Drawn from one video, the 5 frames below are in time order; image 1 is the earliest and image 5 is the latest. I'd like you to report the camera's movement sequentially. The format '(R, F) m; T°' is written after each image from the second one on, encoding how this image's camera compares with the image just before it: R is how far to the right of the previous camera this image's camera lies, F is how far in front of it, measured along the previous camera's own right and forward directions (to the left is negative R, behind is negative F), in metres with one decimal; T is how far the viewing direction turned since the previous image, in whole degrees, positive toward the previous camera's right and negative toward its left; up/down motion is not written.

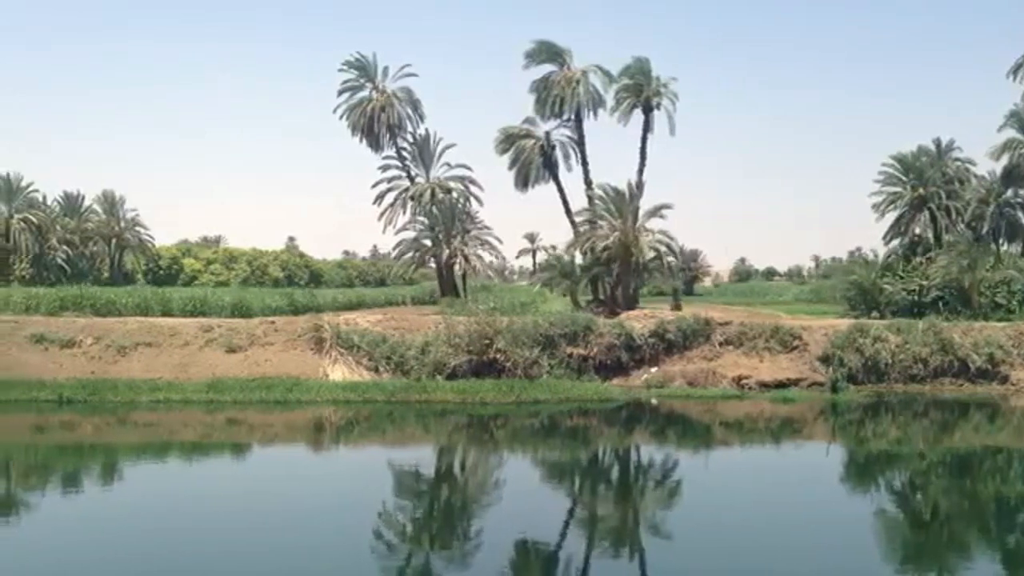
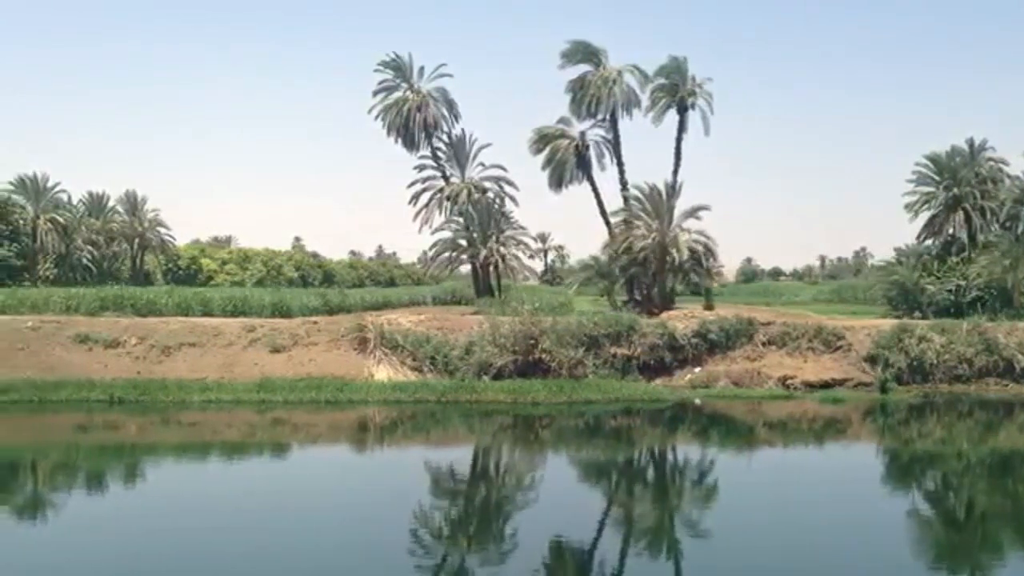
(-0.8, 0.0) m; 0°
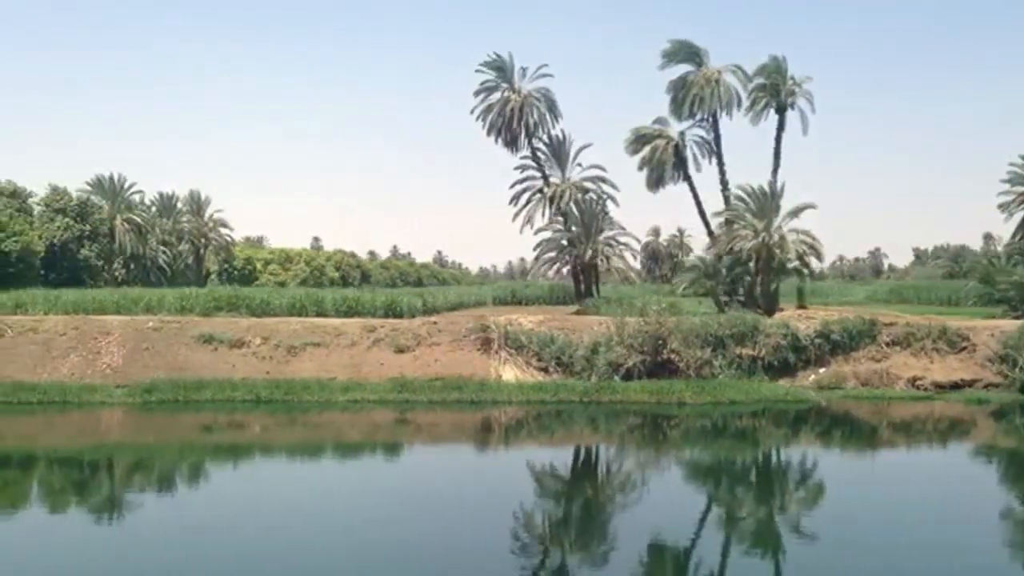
(-2.4, 0.0) m; -1°
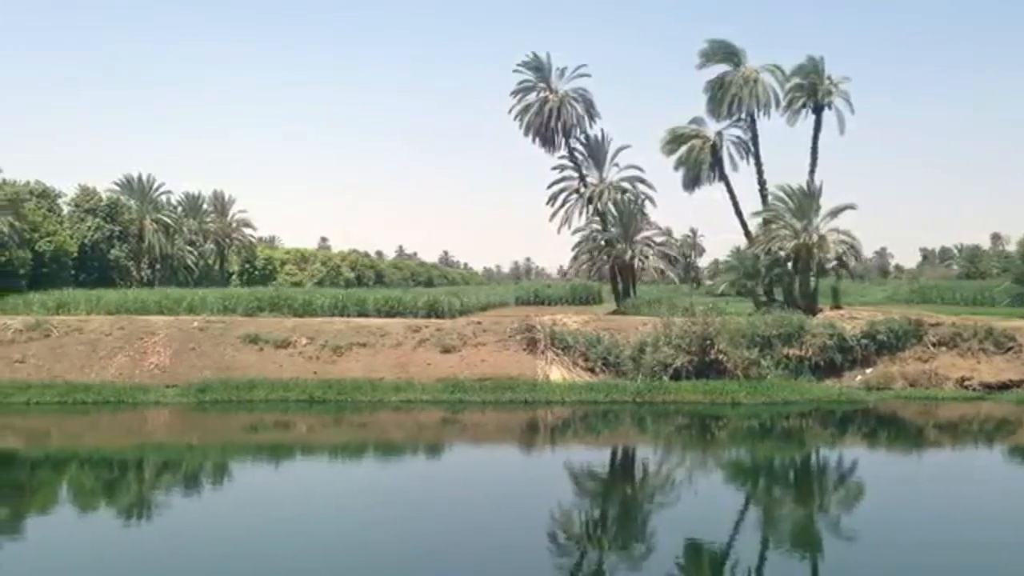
(-0.9, 0.0) m; 0°
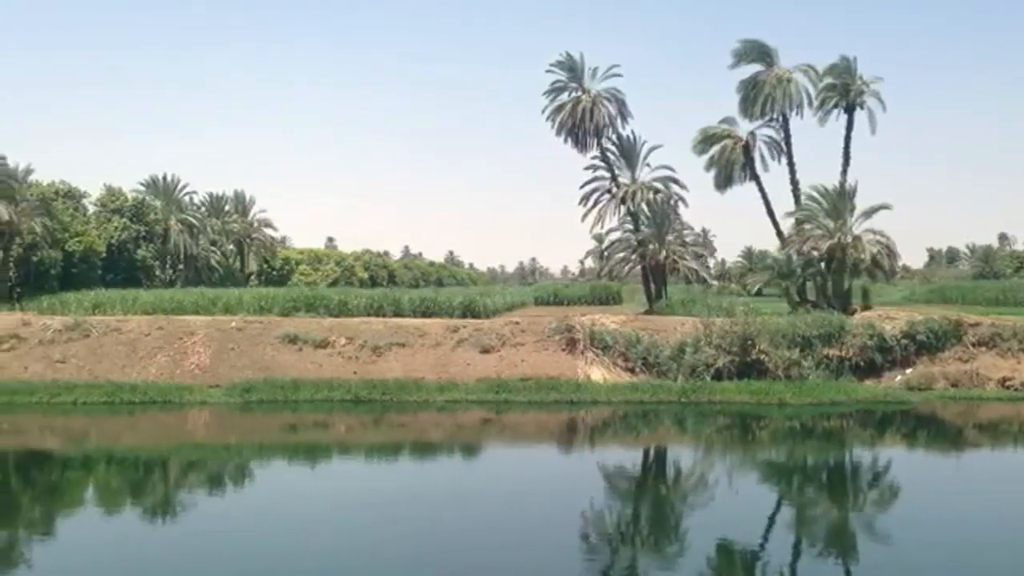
(-0.7, 0.0) m; 0°
